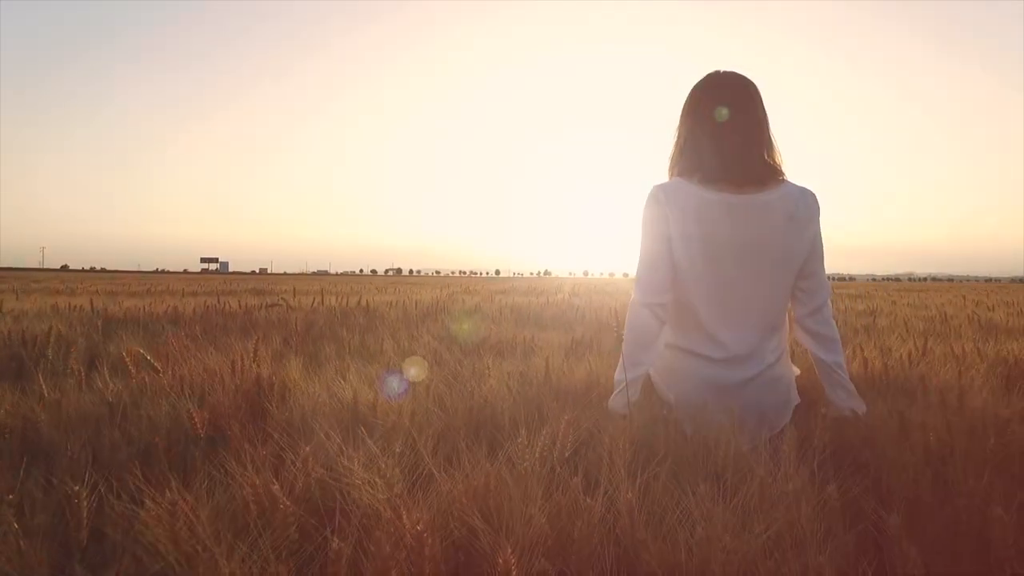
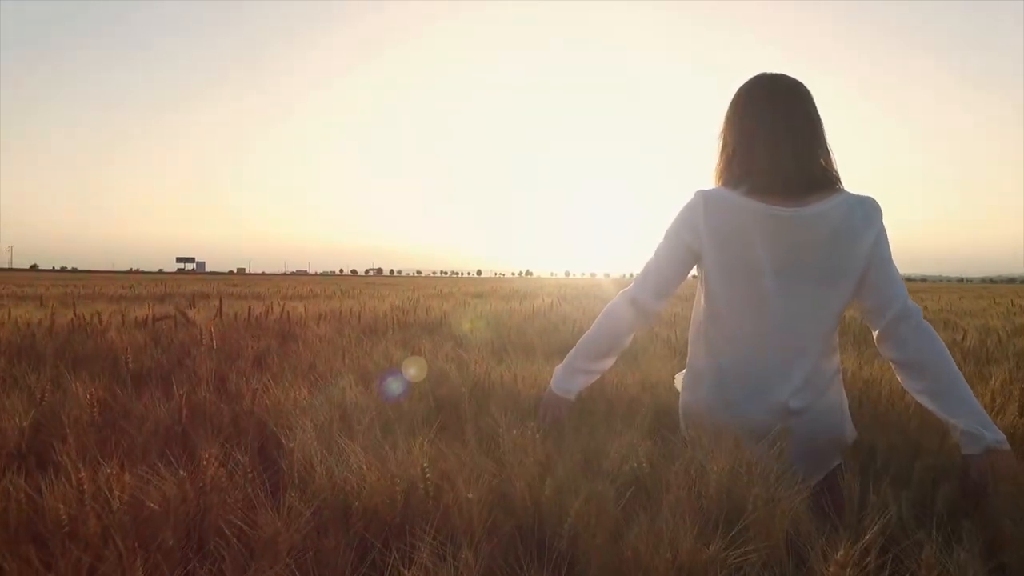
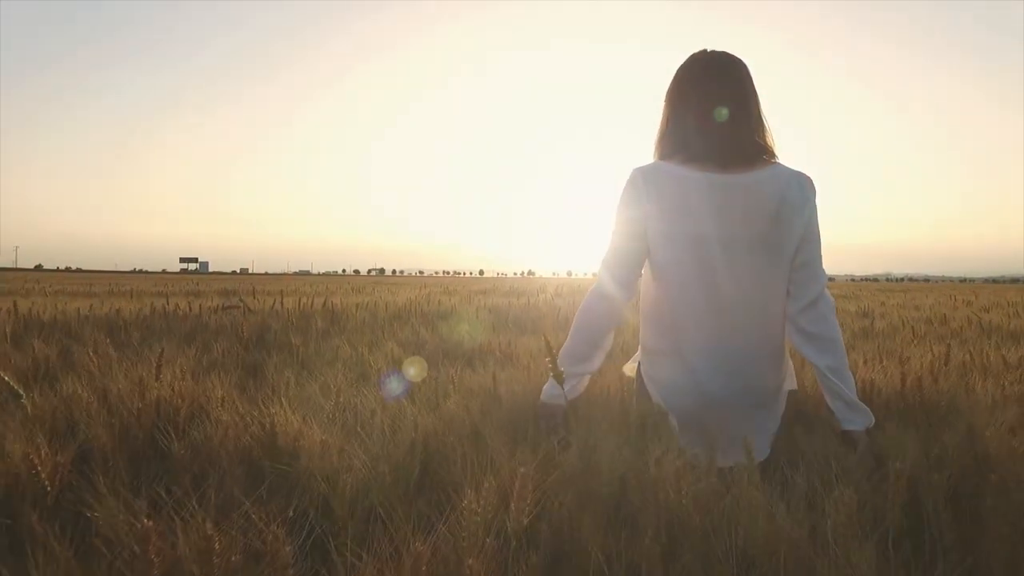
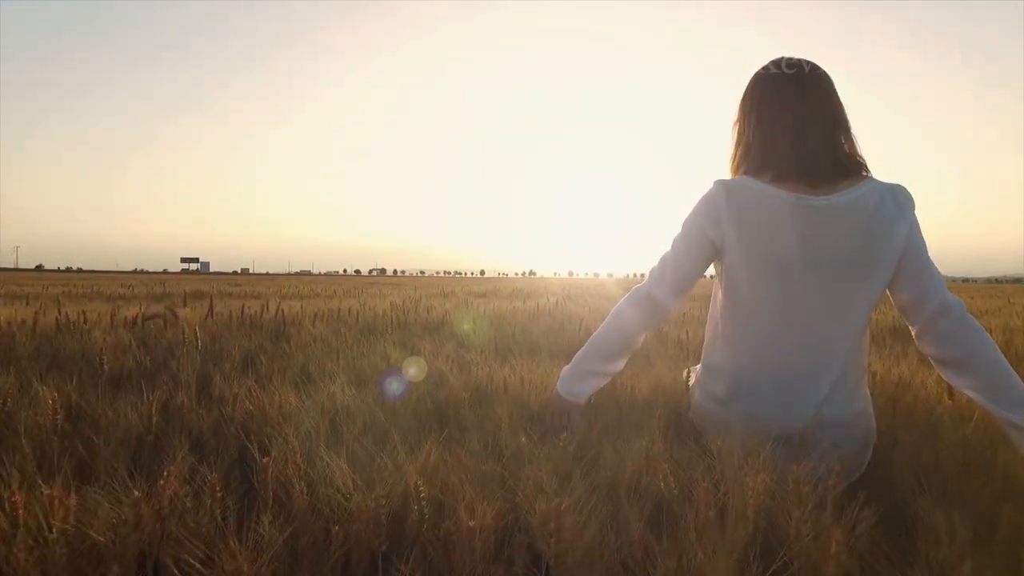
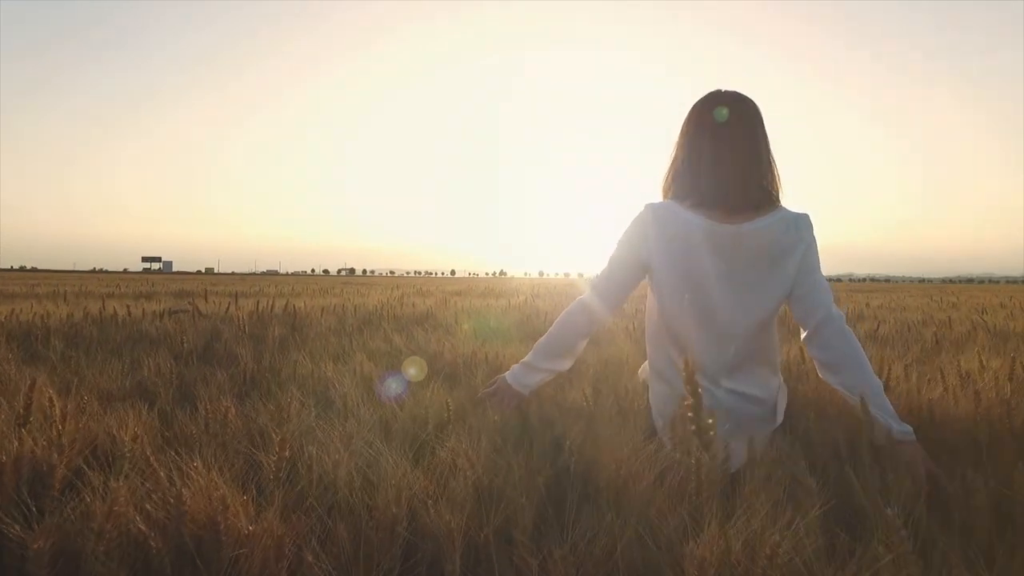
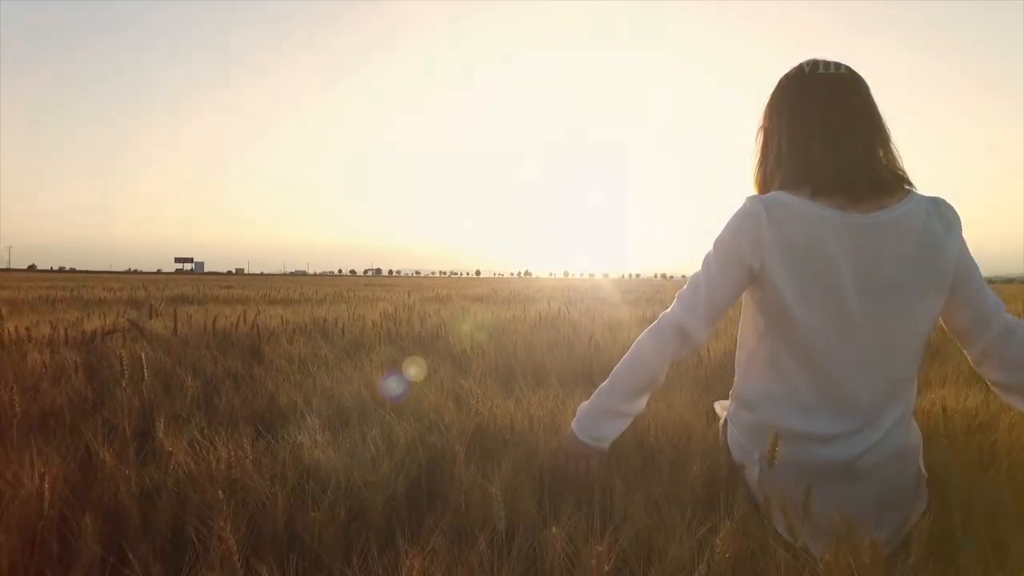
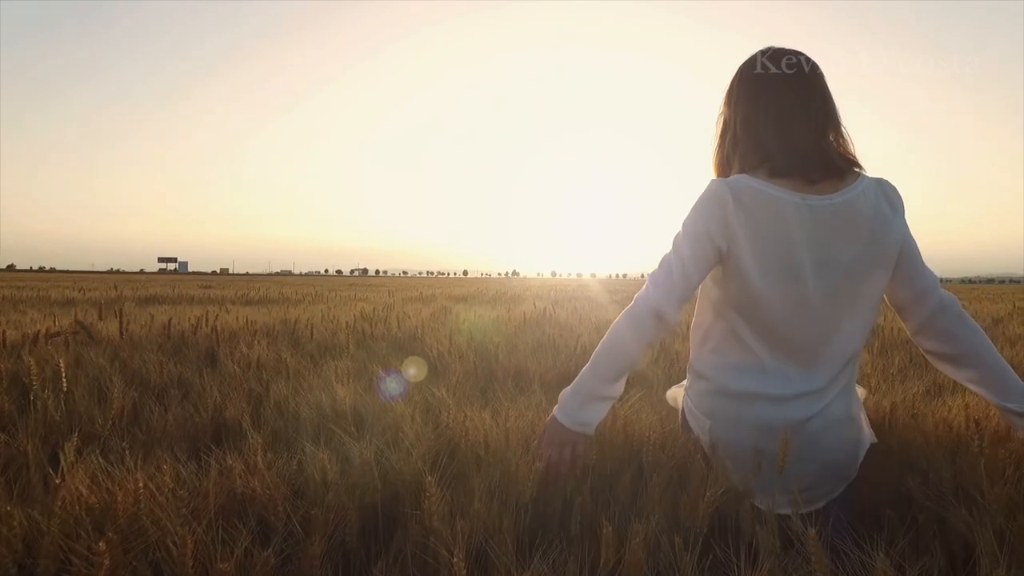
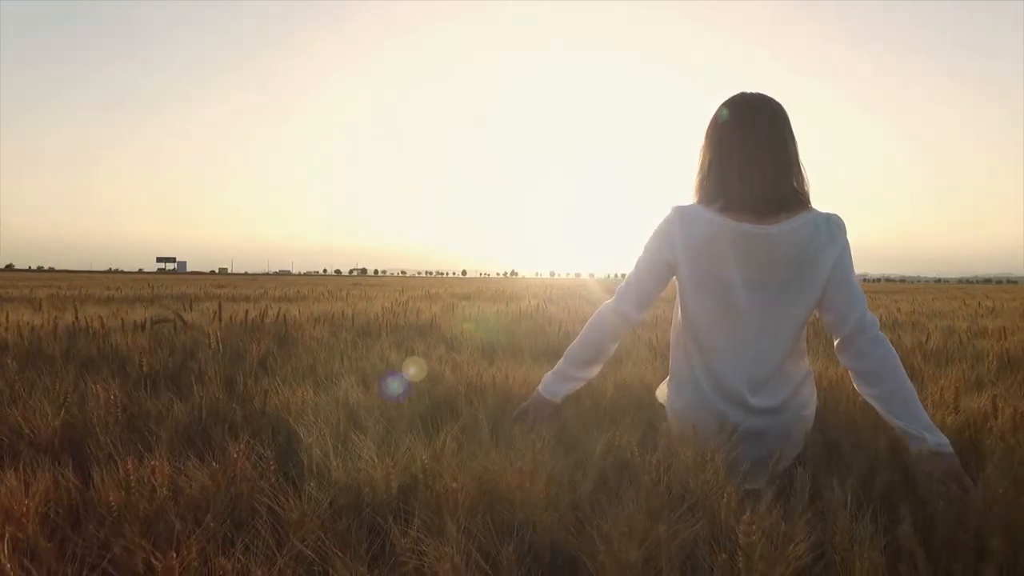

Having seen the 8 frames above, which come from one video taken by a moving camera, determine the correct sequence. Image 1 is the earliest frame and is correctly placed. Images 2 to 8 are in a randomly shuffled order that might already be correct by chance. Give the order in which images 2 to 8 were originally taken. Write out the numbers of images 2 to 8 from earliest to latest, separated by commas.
3, 5, 8, 2, 4, 6, 7
